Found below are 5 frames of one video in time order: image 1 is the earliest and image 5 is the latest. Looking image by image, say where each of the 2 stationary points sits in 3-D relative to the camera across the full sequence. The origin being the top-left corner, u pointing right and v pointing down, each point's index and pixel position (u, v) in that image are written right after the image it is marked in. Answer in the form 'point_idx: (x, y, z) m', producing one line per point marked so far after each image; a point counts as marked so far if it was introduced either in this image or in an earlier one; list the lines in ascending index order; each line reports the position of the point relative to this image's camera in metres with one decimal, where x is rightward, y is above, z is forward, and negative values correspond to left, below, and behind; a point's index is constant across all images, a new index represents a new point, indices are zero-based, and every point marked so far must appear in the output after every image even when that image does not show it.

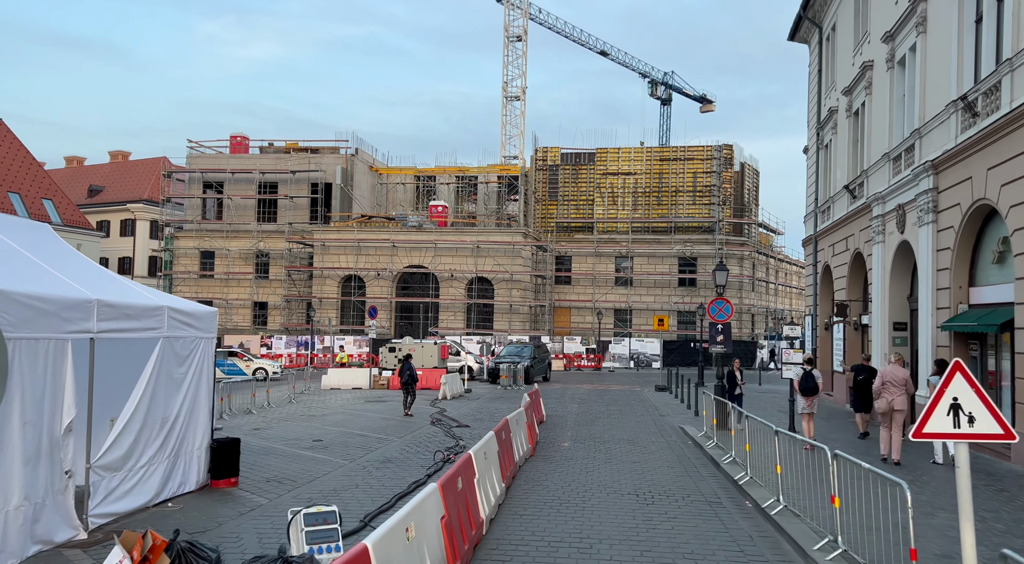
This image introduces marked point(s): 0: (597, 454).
0: (+1.4, -2.8, +15.6) m
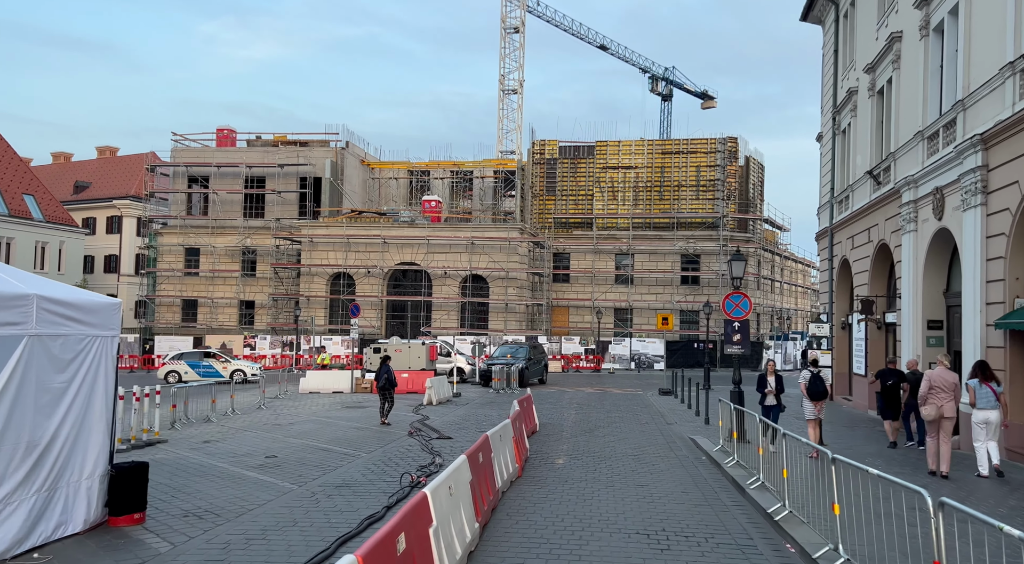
0: (+1.2, -2.6, +13.3) m
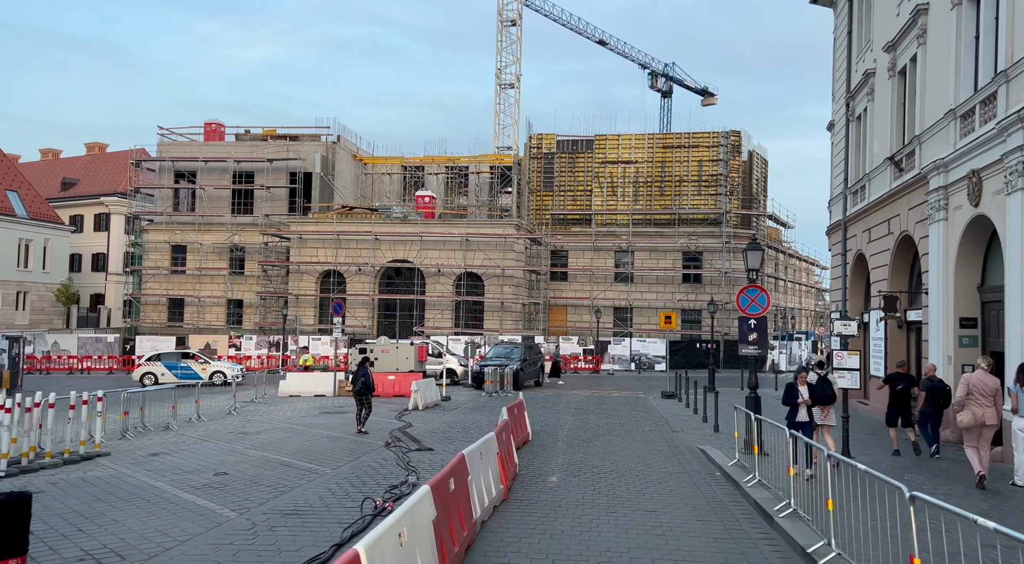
0: (+1.0, -2.5, +11.4) m
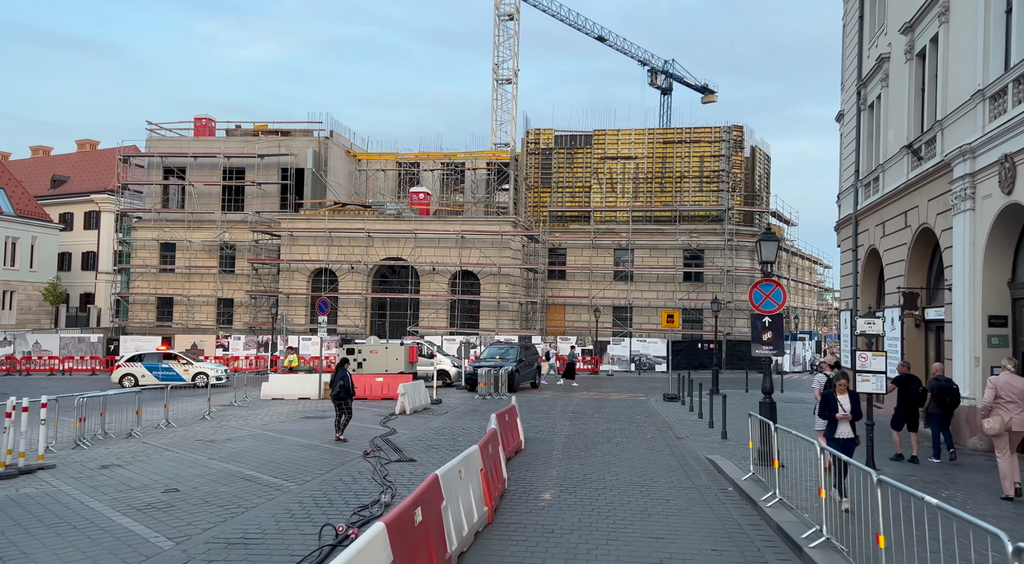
0: (+0.9, -2.4, +10.1) m
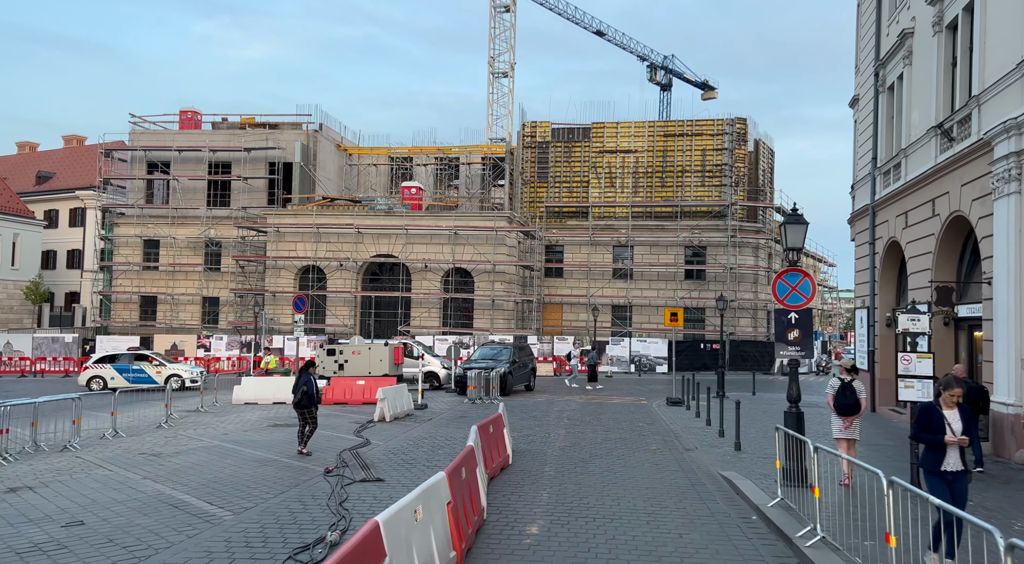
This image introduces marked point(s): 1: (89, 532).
0: (+0.7, -2.3, +8.1) m
1: (-3.7, -2.2, +8.5) m
